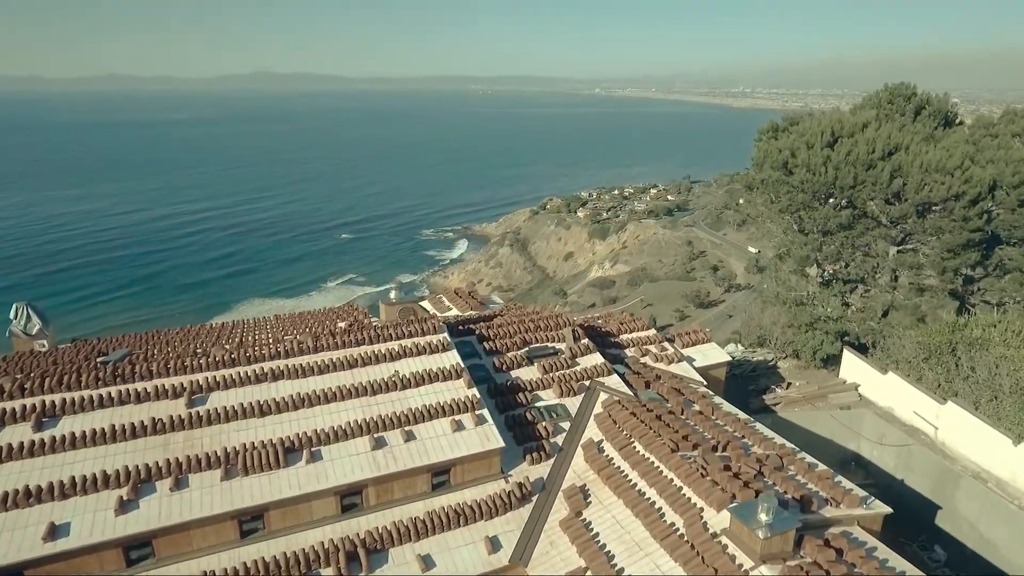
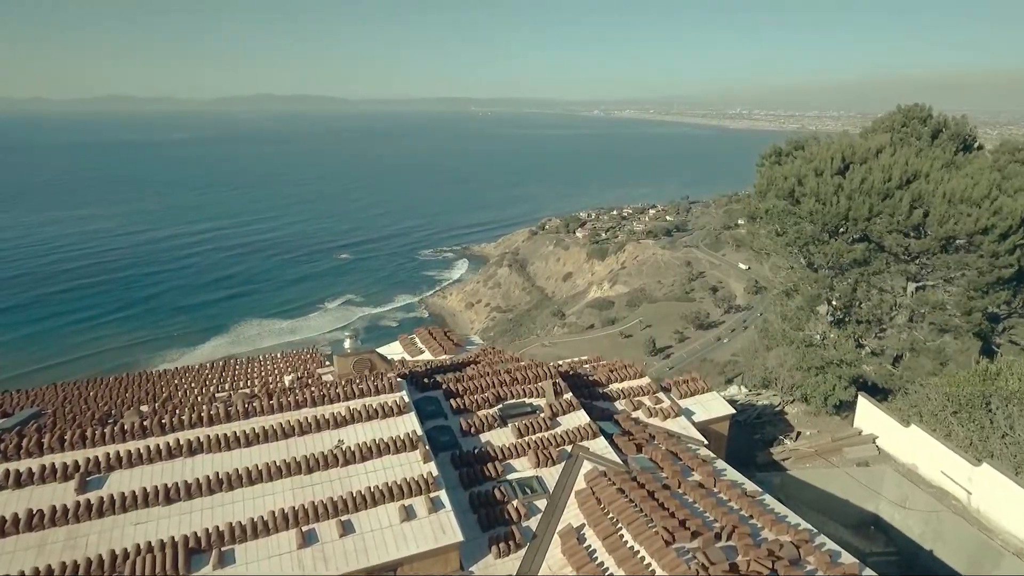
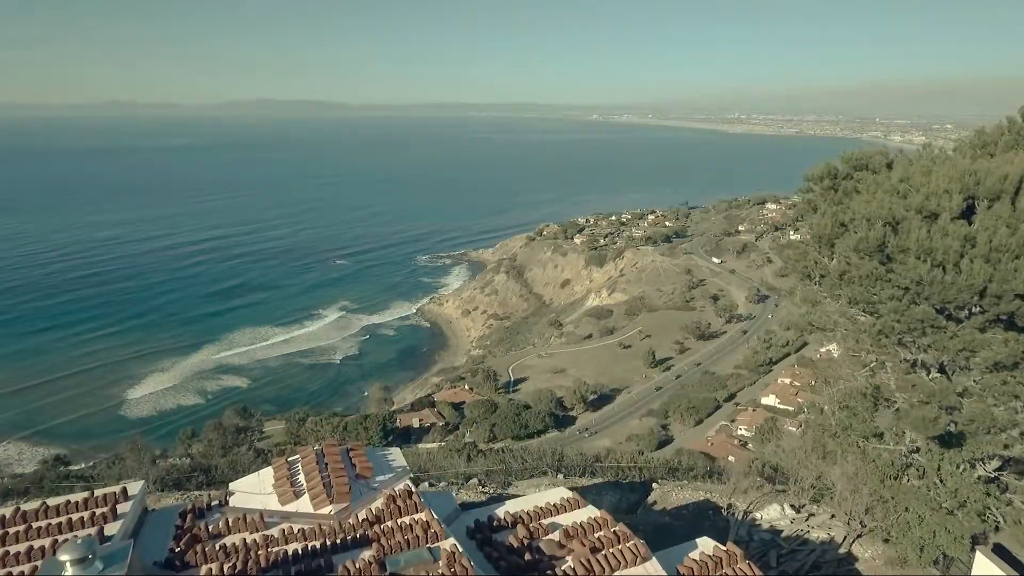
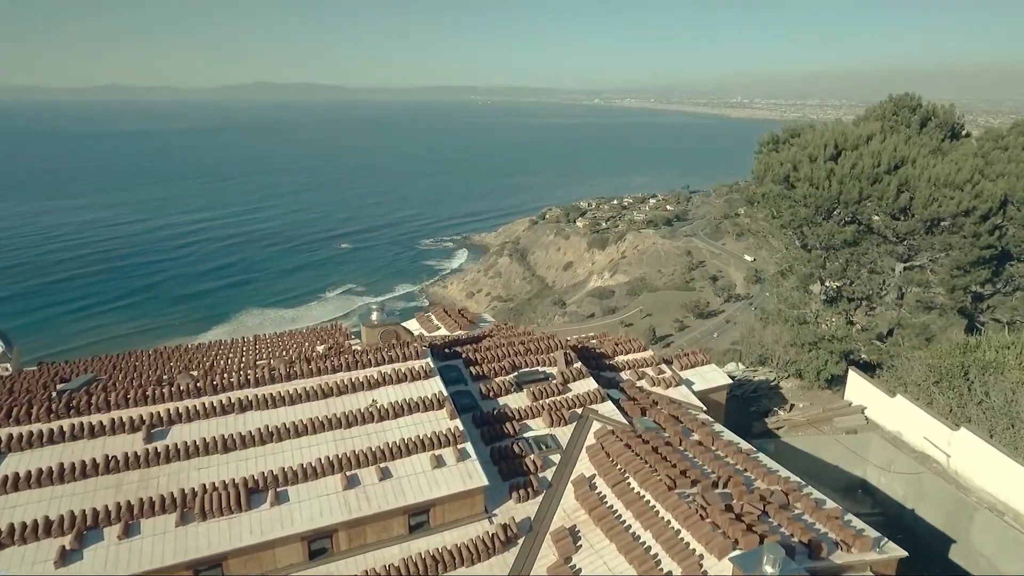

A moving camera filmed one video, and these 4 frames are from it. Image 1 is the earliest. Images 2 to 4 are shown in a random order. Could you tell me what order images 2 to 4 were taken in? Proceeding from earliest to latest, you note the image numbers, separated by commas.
4, 2, 3
